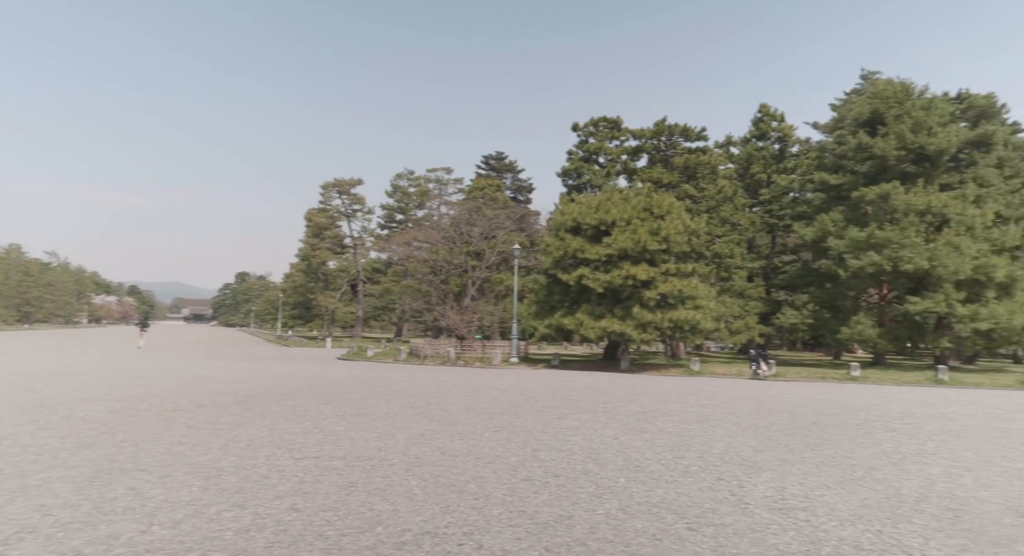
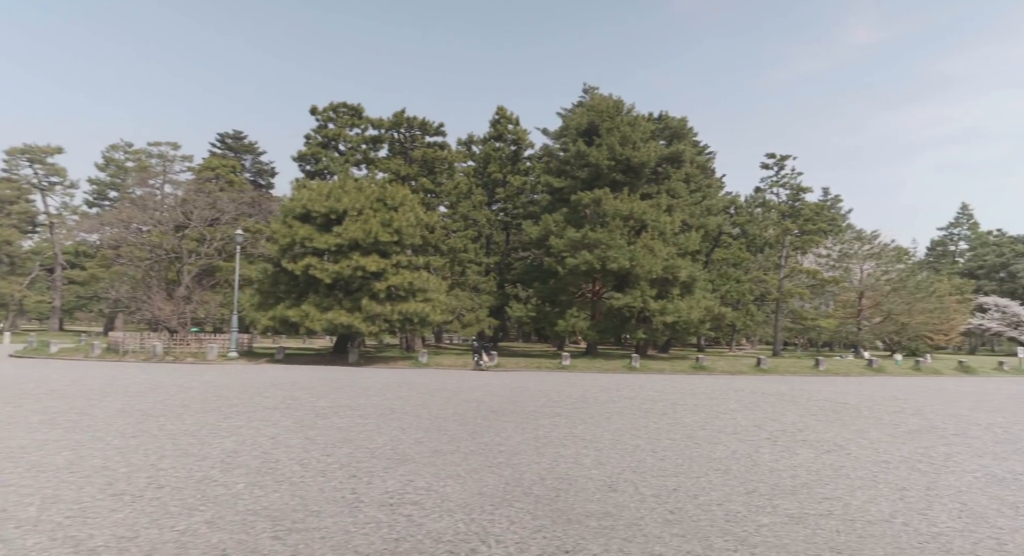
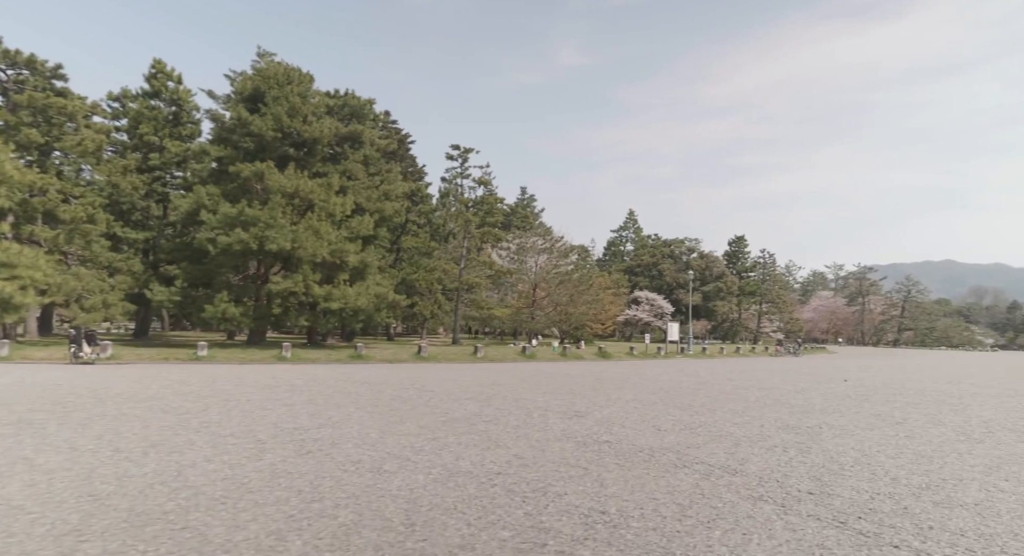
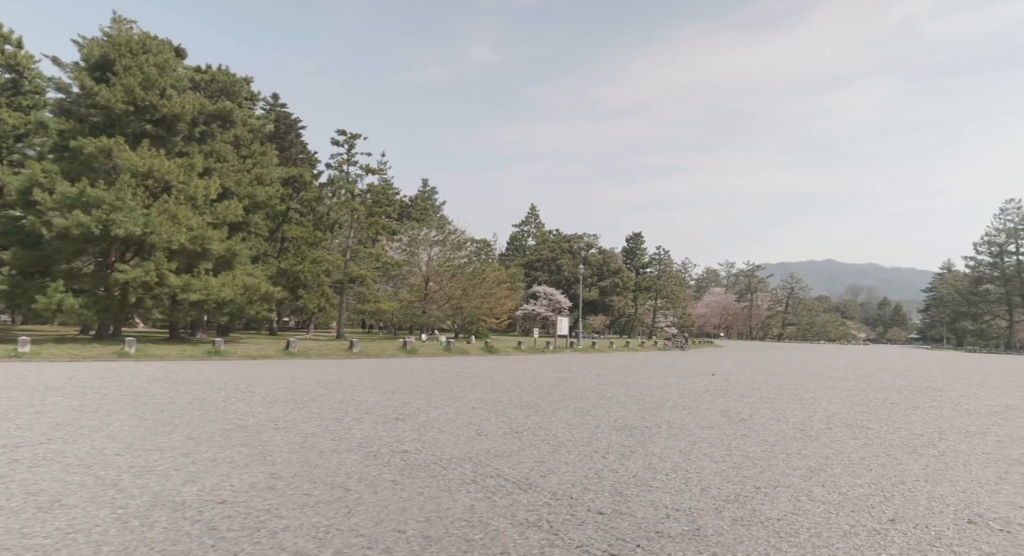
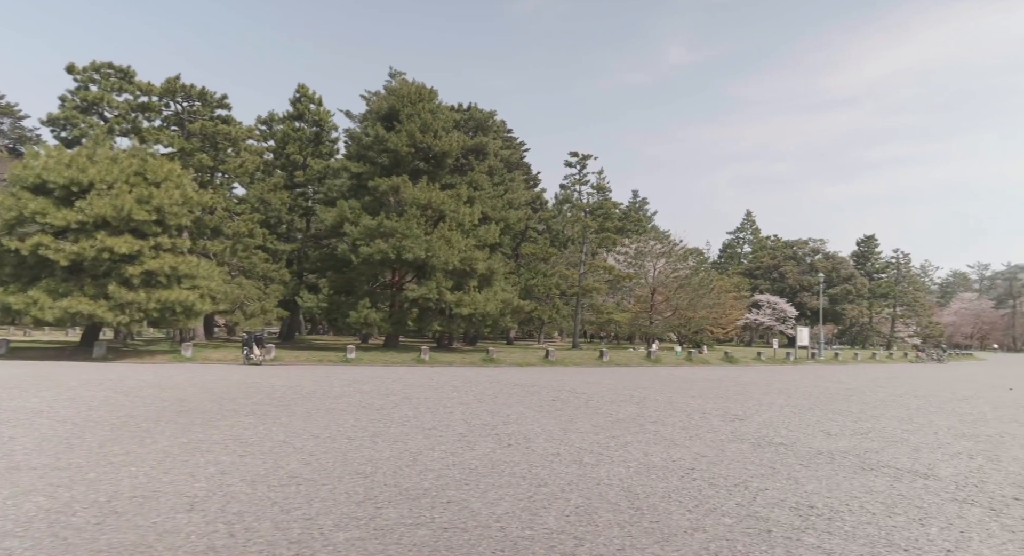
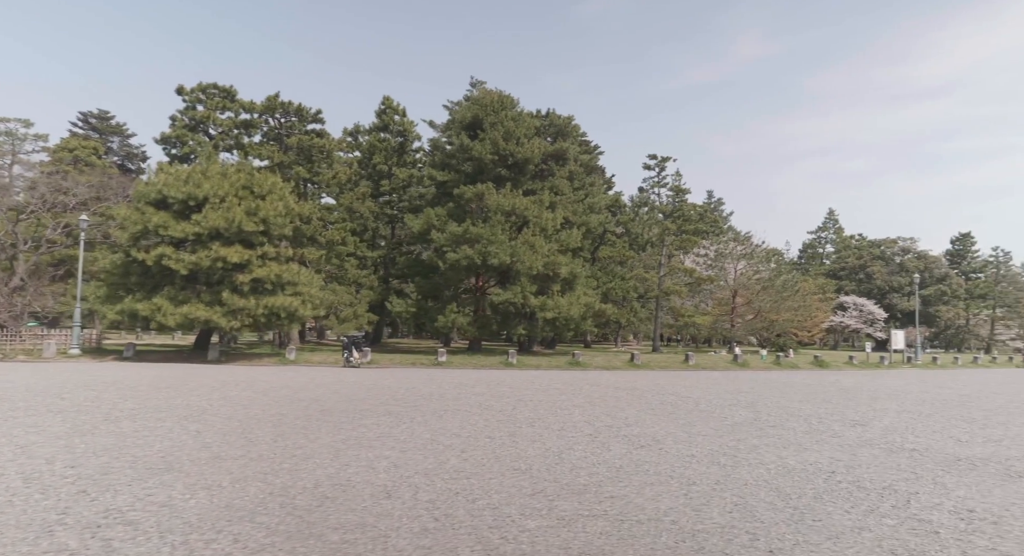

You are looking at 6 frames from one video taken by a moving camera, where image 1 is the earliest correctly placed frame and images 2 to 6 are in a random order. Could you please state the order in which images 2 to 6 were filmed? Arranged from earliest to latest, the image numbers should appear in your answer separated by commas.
2, 6, 5, 3, 4
